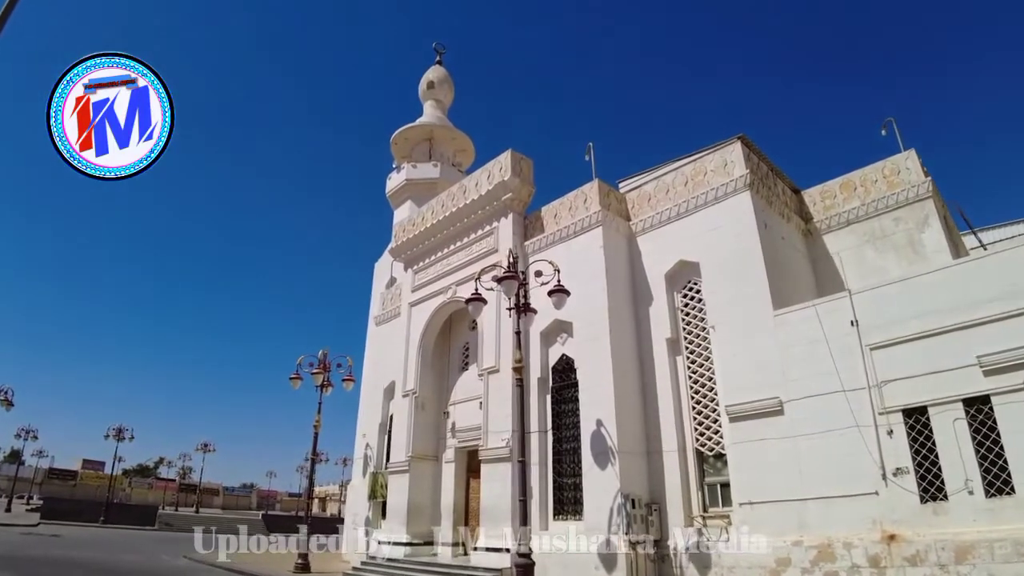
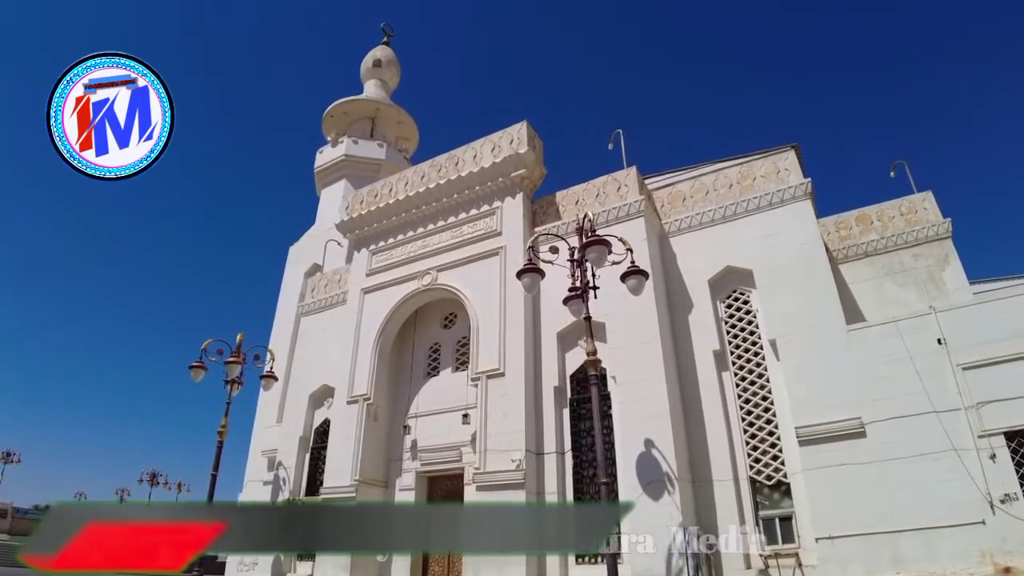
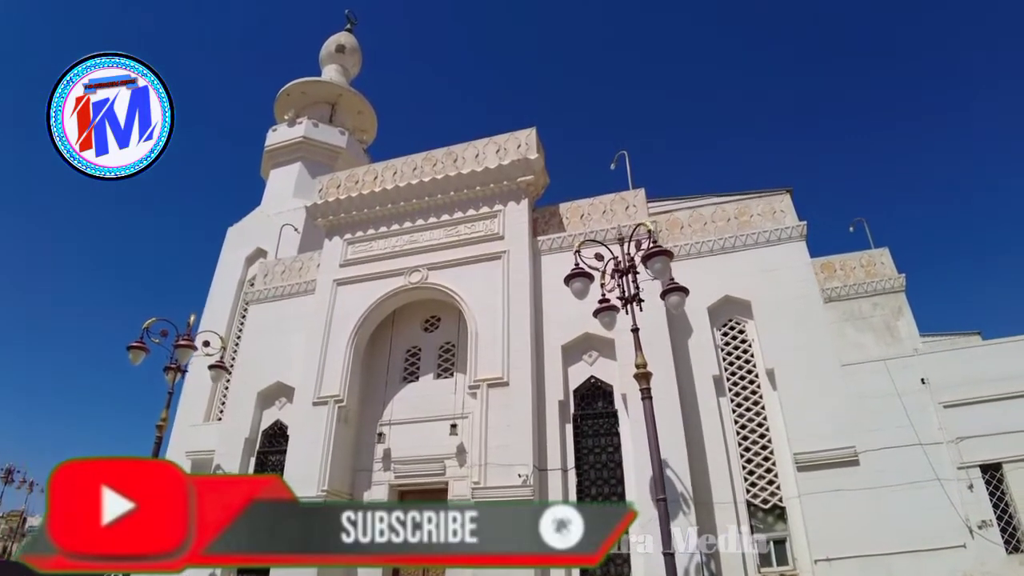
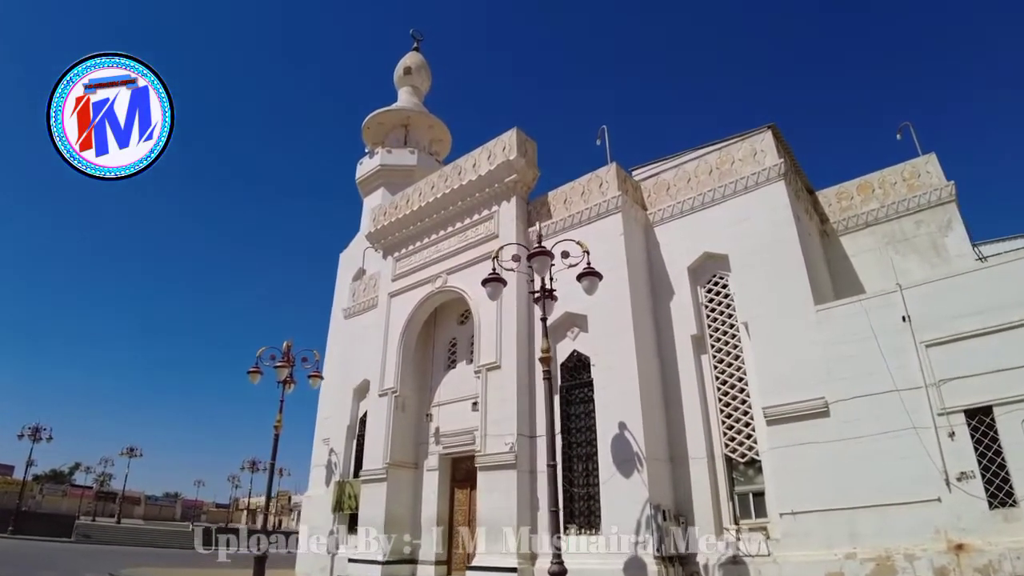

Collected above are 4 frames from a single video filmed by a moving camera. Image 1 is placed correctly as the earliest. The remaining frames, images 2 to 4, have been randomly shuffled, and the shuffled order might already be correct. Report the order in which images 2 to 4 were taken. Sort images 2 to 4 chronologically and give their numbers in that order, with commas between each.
4, 2, 3
